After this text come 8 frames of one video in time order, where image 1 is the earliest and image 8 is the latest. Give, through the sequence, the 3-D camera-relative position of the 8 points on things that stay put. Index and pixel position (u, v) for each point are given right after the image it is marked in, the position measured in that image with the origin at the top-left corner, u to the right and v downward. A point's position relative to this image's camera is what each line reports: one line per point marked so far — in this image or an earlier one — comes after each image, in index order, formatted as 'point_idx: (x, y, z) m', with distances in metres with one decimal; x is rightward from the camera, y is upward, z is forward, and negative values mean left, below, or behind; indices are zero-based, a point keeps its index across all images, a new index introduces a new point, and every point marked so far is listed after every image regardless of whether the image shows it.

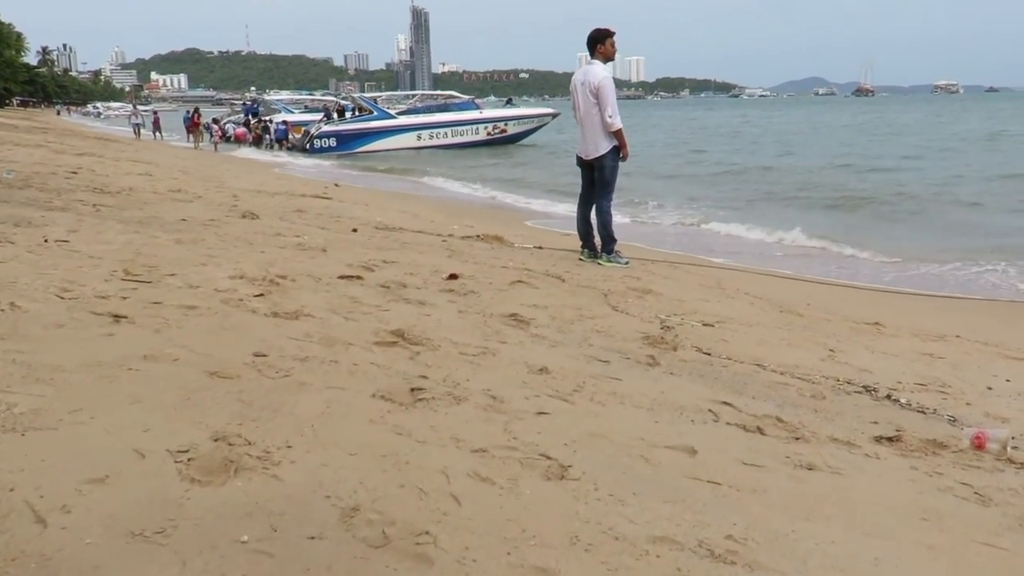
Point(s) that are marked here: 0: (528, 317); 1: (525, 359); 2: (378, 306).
0: (+0.1, -0.1, +3.9) m
1: (+0.1, -0.3, +3.0) m
2: (-0.6, -0.1, +3.7) m
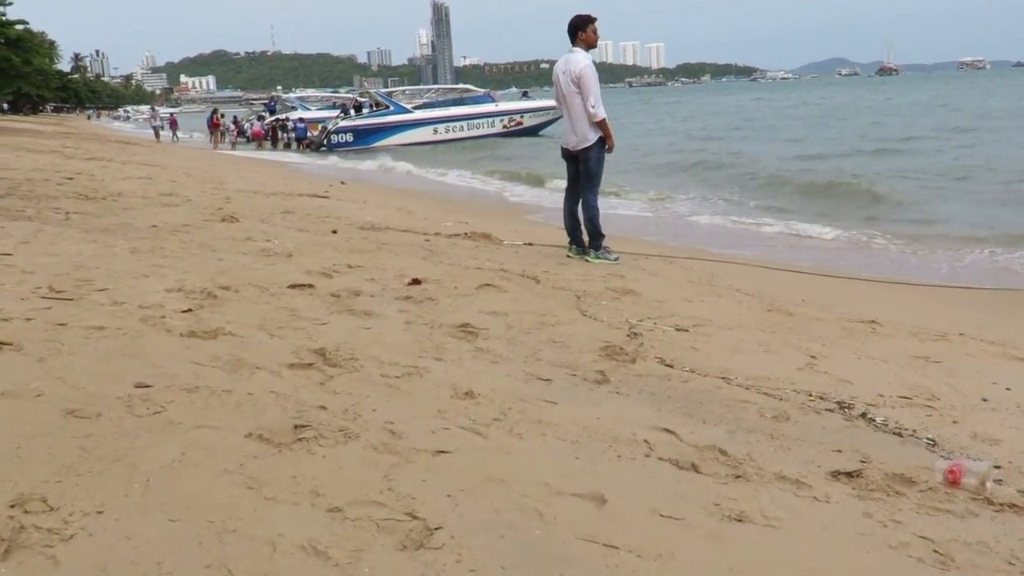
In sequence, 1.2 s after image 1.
0: (-0.1, -0.2, +3.6) m
1: (-0.2, -0.3, +2.7) m
2: (-0.8, -0.1, +3.5) m
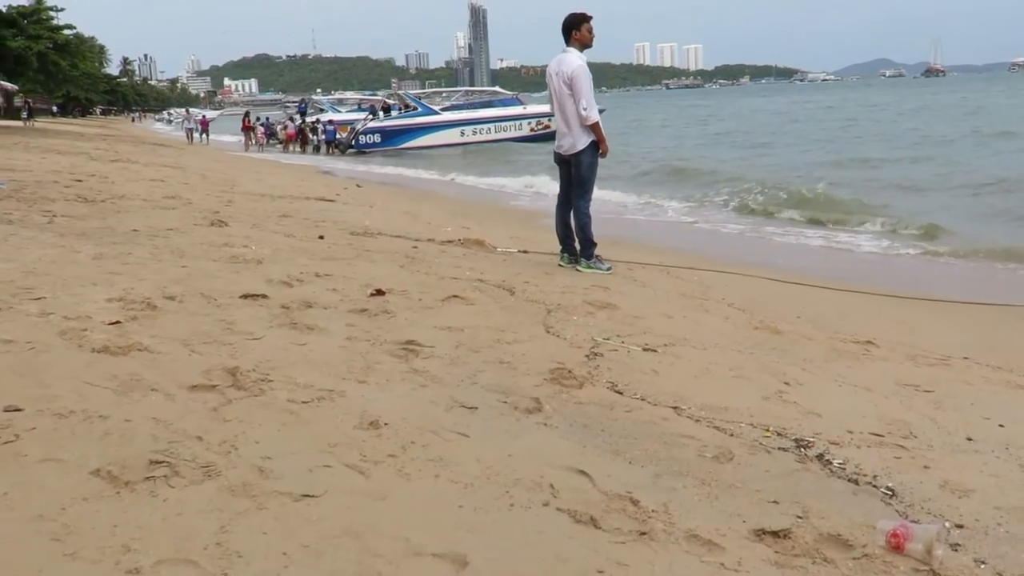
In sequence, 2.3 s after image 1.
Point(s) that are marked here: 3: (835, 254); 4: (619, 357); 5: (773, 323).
0: (-0.4, -0.2, +3.4) m
1: (-0.4, -0.4, +2.5) m
2: (-1.1, -0.2, +3.3) m
3: (+3.5, +0.4, +8.7) m
4: (+0.5, -0.3, +3.5) m
5: (+1.5, -0.2, +4.7) m
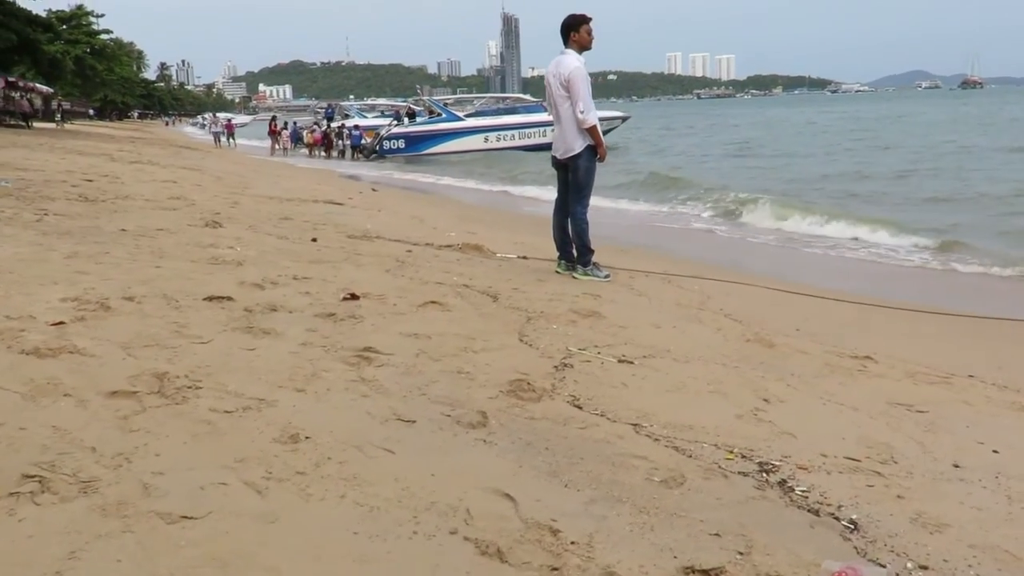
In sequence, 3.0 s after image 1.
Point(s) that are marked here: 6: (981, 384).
0: (-0.5, -0.3, +3.2) m
1: (-0.6, -0.4, +2.3) m
2: (-1.2, -0.2, +3.1) m
3: (+3.5, +0.2, +8.4) m
4: (+0.3, -0.3, +3.3) m
5: (+1.4, -0.3, +4.5) m
6: (+2.2, -0.5, +3.7) m
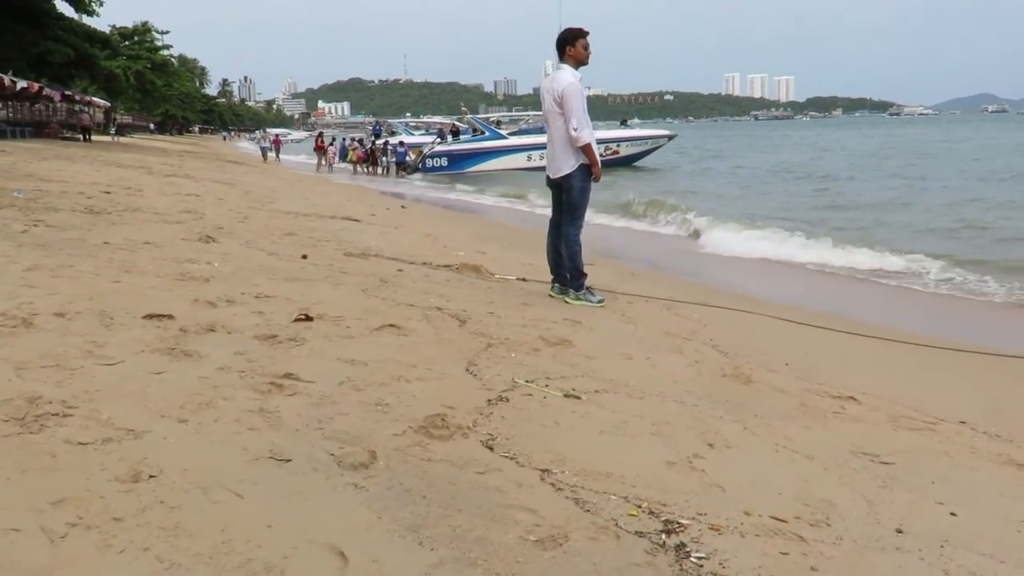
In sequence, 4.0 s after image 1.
0: (-0.8, -0.3, +3.0) m
1: (-1.0, -0.4, +2.1) m
2: (-1.5, -0.3, +3.0) m
3: (+3.6, -0.1, +8.0) m
4: (+0.1, -0.4, +3.1) m
5: (+1.2, -0.4, +4.2) m
6: (+1.9, -0.6, +3.4) m
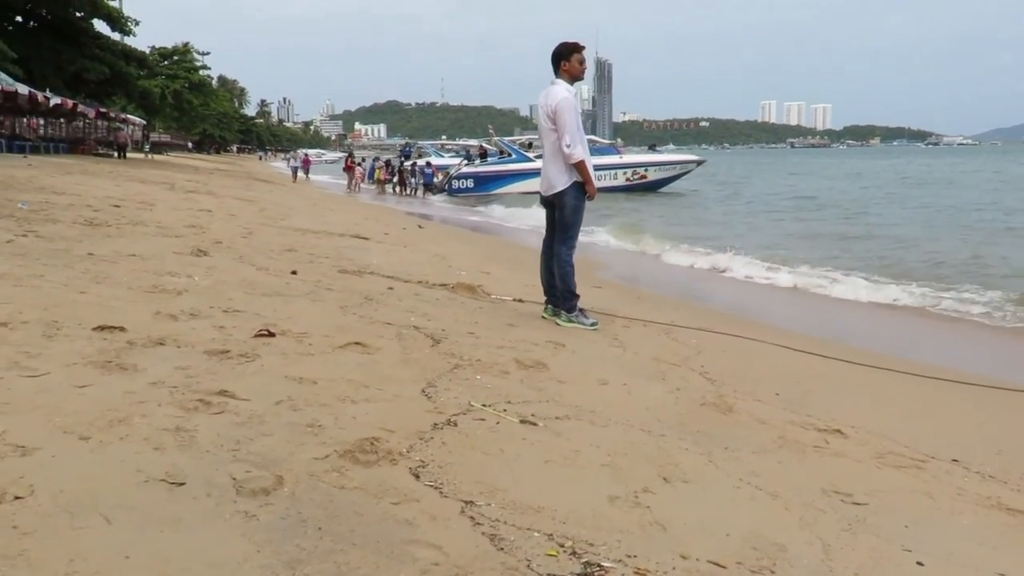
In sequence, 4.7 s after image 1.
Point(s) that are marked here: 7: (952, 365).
0: (-1.0, -0.4, +2.9) m
1: (-1.2, -0.5, +2.0) m
2: (-1.7, -0.3, +2.8) m
3: (+3.6, -0.3, +7.7) m
4: (-0.1, -0.5, +2.9) m
5: (+1.1, -0.6, +3.9) m
6: (+1.7, -0.7, +3.1) m
7: (+3.3, -0.6, +5.9) m
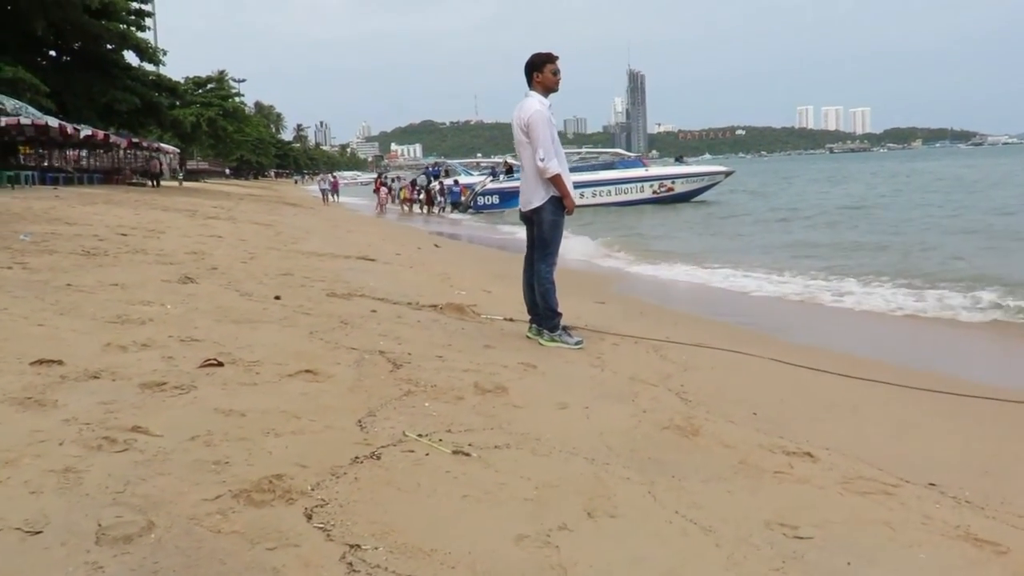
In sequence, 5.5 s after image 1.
0: (-1.2, -0.5, +2.8) m
1: (-1.5, -0.6, +1.9) m
2: (-1.9, -0.4, +2.8) m
3: (+3.5, -0.4, +7.3) m
4: (-0.4, -0.6, +2.7) m
5: (+0.9, -0.6, +3.7) m
6: (+1.5, -0.8, +2.9) m
7: (+3.1, -0.6, +5.6) m
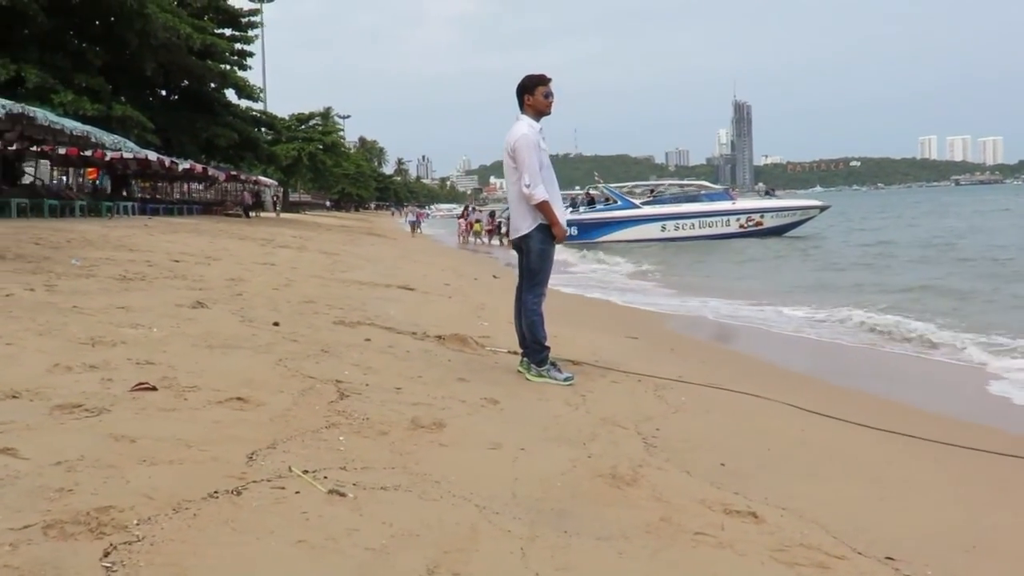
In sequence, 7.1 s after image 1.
0: (-1.6, -0.6, +2.7) m
1: (-2.0, -0.6, +1.9) m
2: (-2.3, -0.5, +2.8) m
3: (+3.6, -0.8, +6.7) m
4: (-0.8, -0.7, +2.6) m
5: (+0.6, -0.8, +3.4) m
6: (+1.1, -0.9, +2.5) m
7: (+3.0, -0.9, +5.0) m
